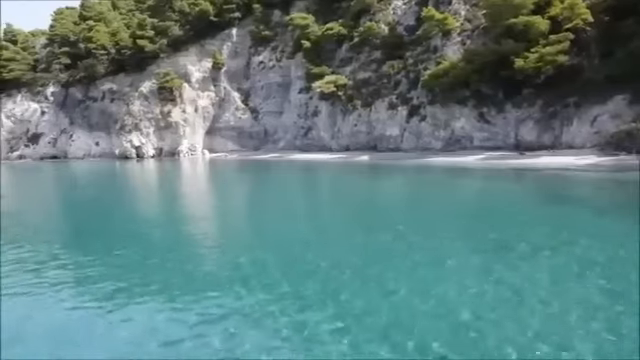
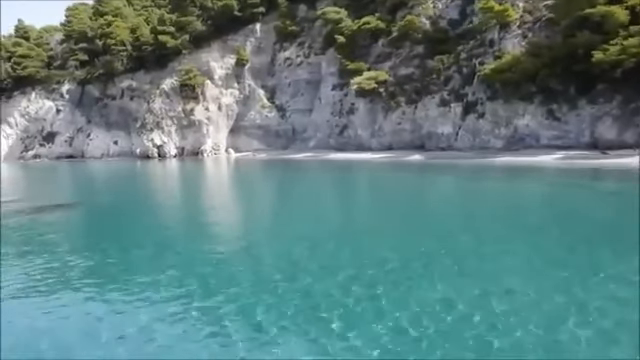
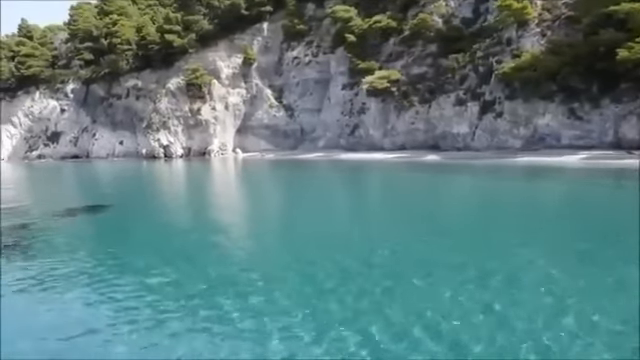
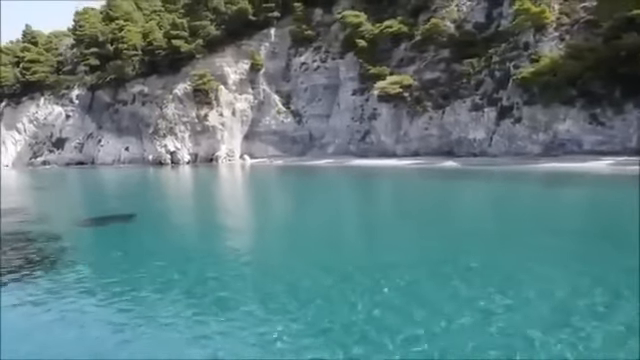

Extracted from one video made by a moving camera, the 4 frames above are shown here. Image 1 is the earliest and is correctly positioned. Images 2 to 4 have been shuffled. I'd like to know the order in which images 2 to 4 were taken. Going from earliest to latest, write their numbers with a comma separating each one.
2, 3, 4
